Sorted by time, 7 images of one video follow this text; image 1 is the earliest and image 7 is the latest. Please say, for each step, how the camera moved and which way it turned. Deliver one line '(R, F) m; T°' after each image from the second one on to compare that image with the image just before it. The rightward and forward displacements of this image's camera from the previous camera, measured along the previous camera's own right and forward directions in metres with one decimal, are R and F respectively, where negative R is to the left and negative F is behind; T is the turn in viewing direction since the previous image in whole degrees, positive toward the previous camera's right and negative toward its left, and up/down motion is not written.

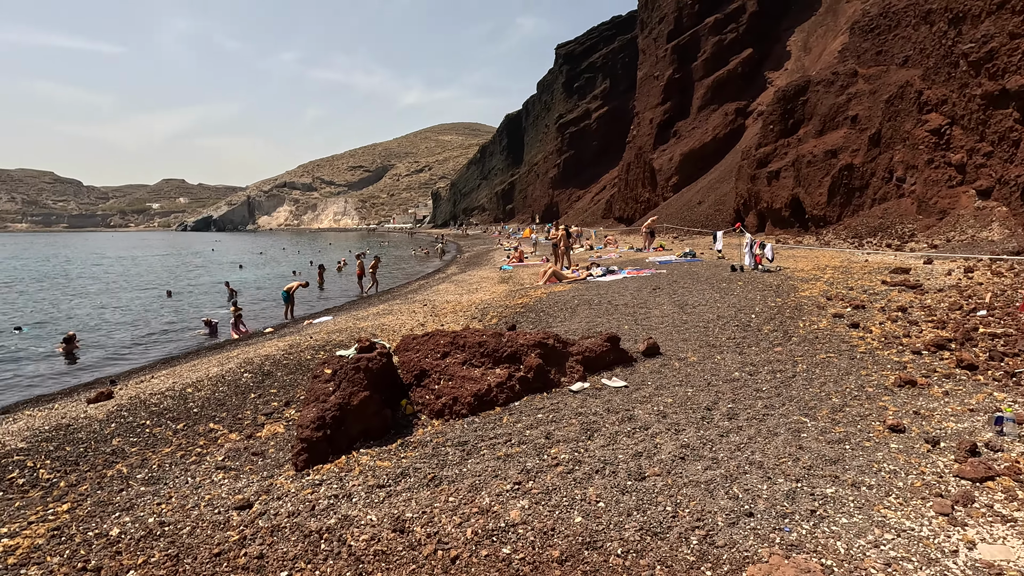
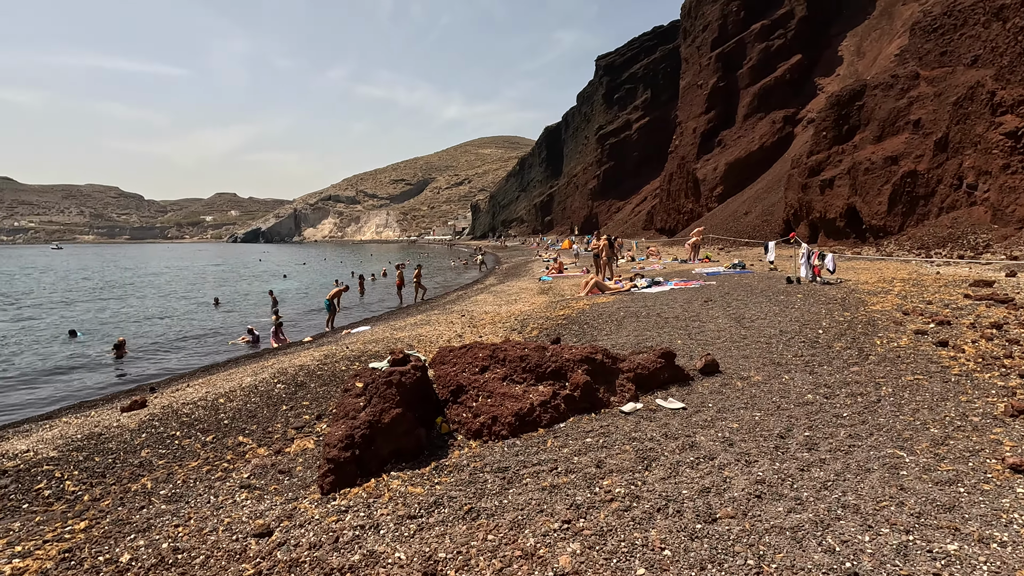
(-0.1, +0.6) m; -4°
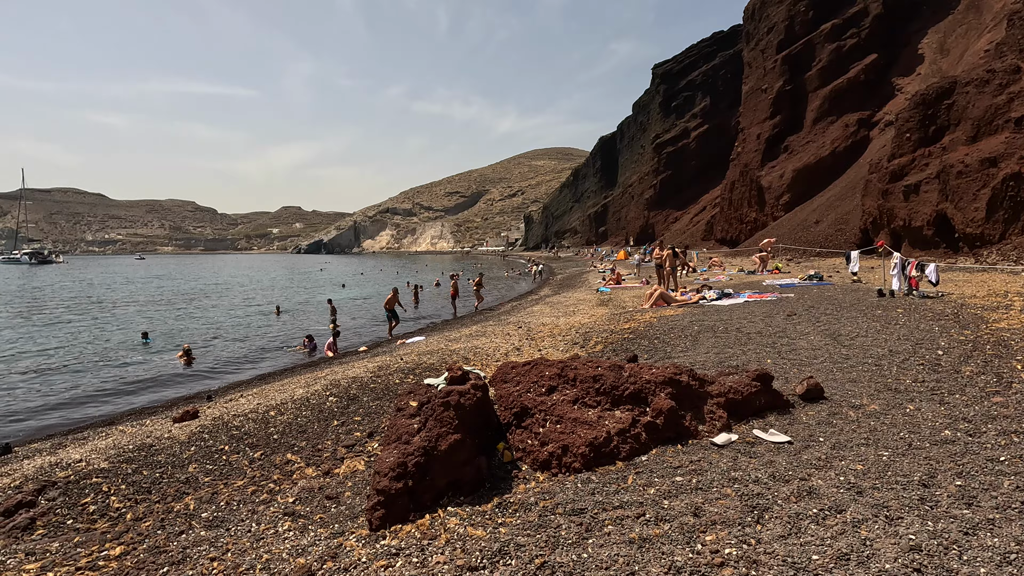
(-0.2, +0.7) m; -6°
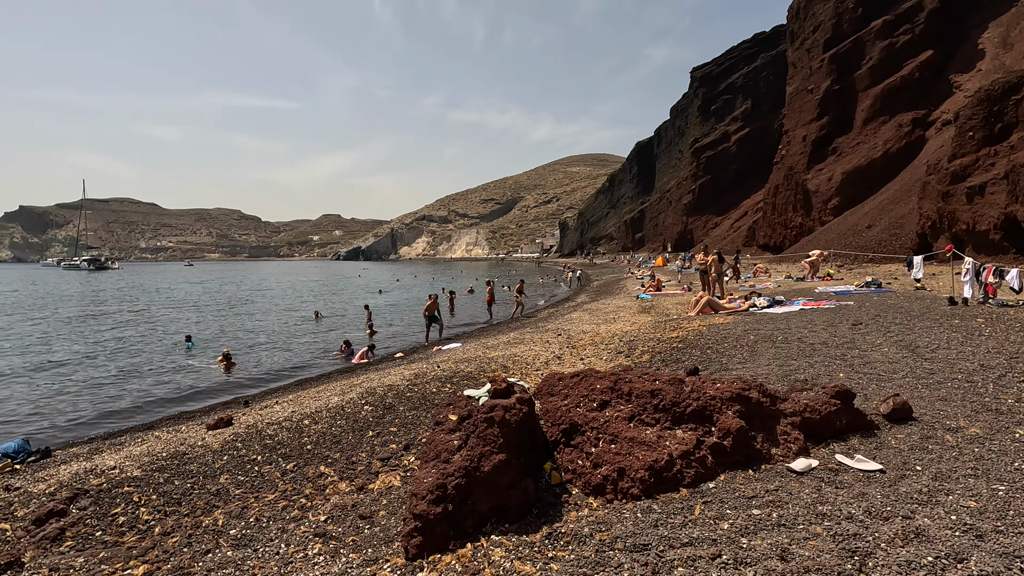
(-0.1, +0.5) m; -4°
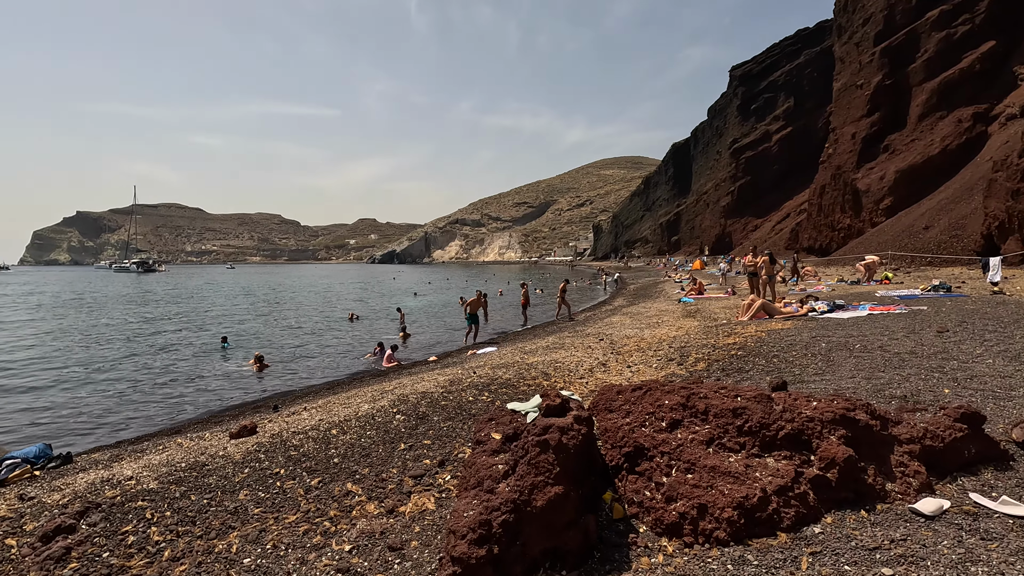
(-0.2, +0.8) m; -3°
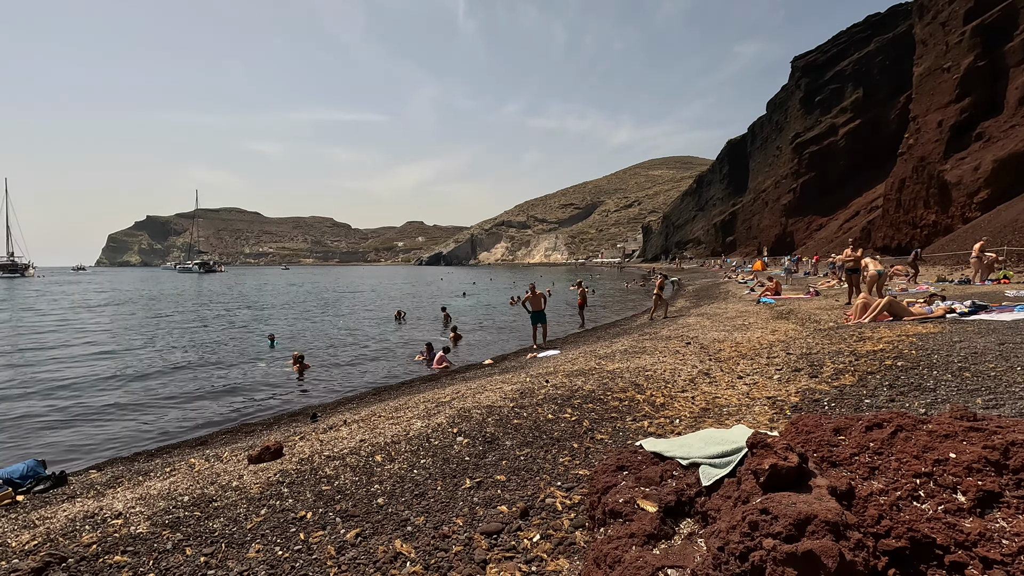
(-0.6, +1.9) m; -5°
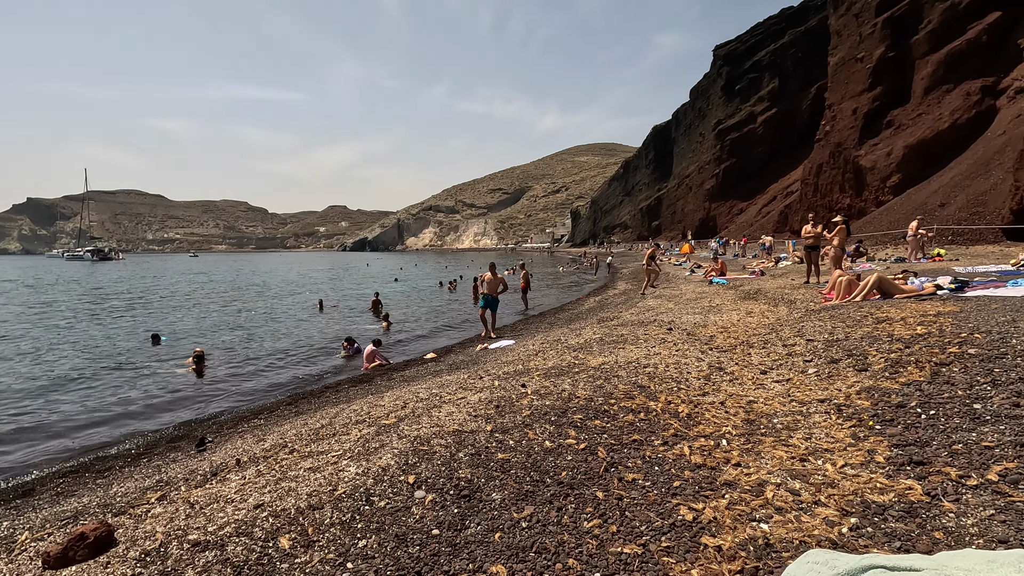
(-0.4, +2.2) m; +8°
